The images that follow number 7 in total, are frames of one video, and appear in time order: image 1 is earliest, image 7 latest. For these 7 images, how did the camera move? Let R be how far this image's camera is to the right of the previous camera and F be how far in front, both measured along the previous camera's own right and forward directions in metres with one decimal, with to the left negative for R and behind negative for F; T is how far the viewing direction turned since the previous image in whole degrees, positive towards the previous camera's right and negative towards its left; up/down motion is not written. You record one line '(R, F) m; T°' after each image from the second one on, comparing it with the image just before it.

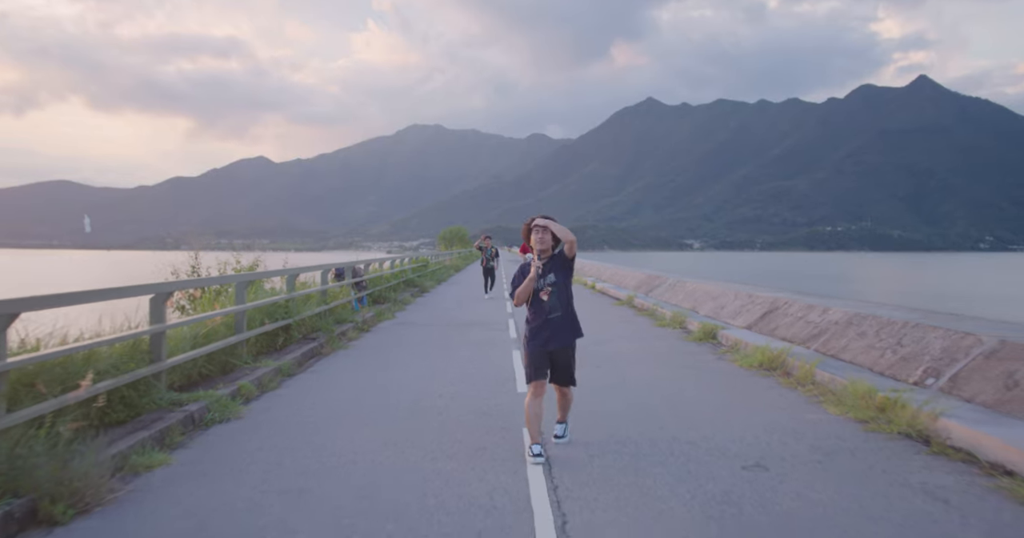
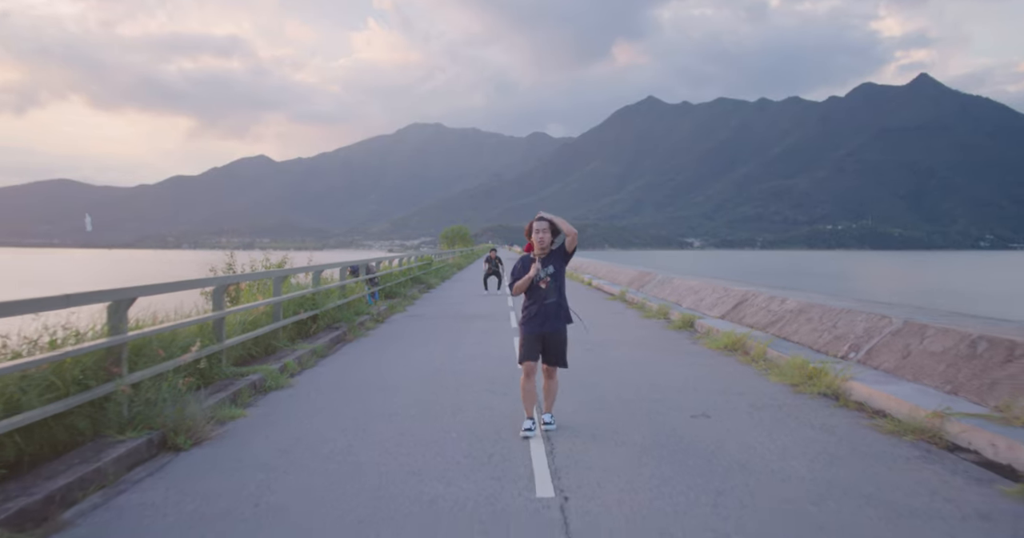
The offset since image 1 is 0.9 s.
(-0.3, +1.1) m; 0°
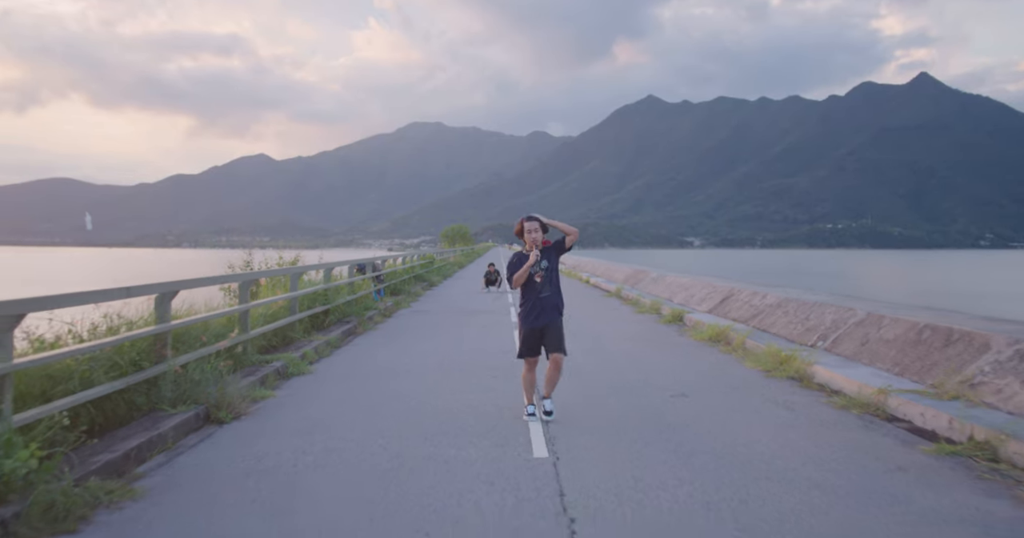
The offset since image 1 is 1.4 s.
(0.0, -0.3) m; 0°
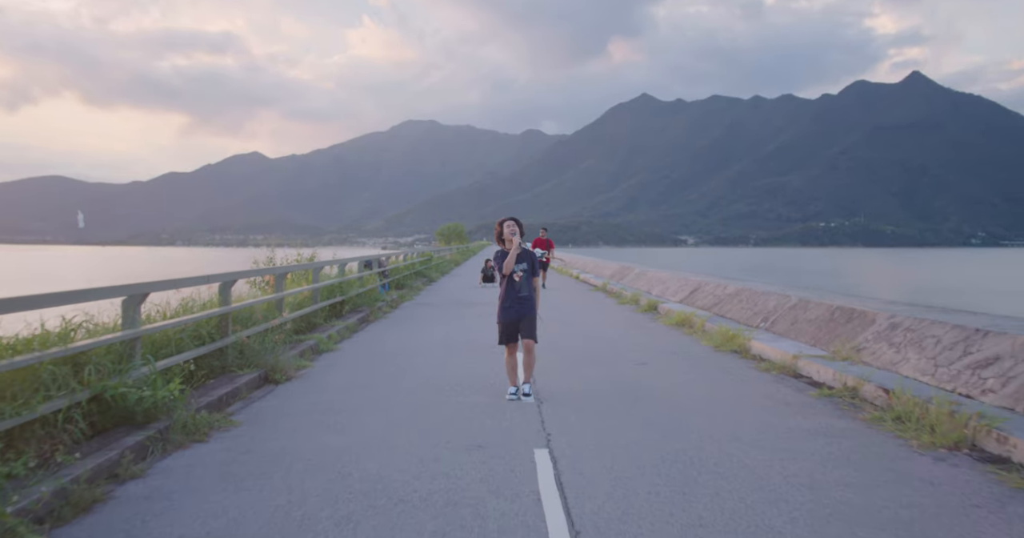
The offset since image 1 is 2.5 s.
(0.0, -0.8) m; +1°
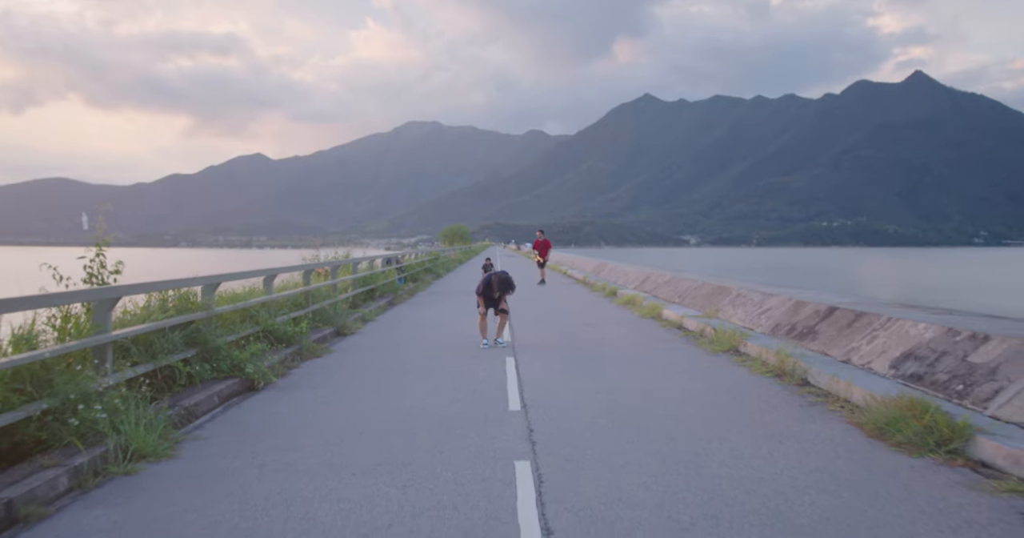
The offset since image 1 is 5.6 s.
(+0.2, -2.1) m; 0°
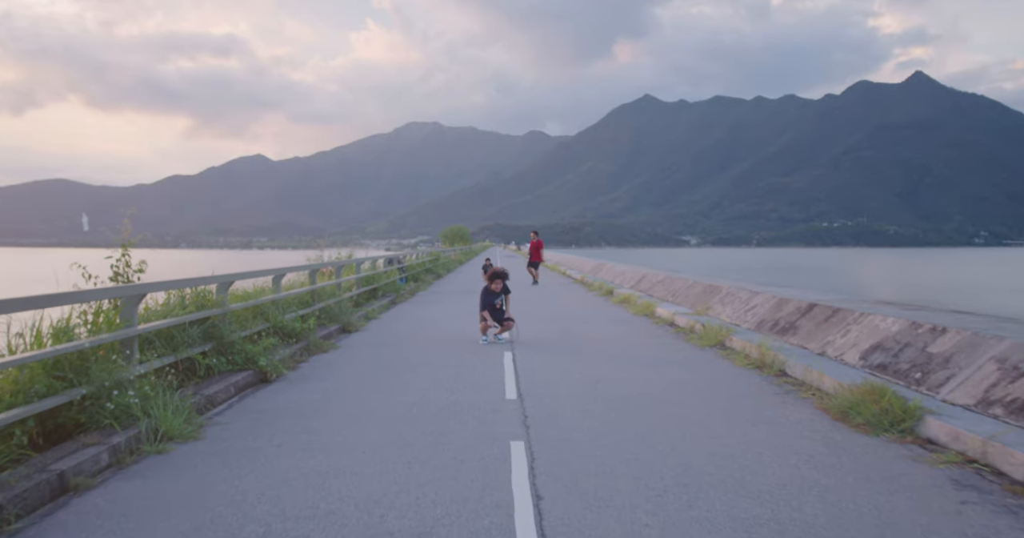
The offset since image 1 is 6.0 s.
(-0.3, +1.7) m; 0°
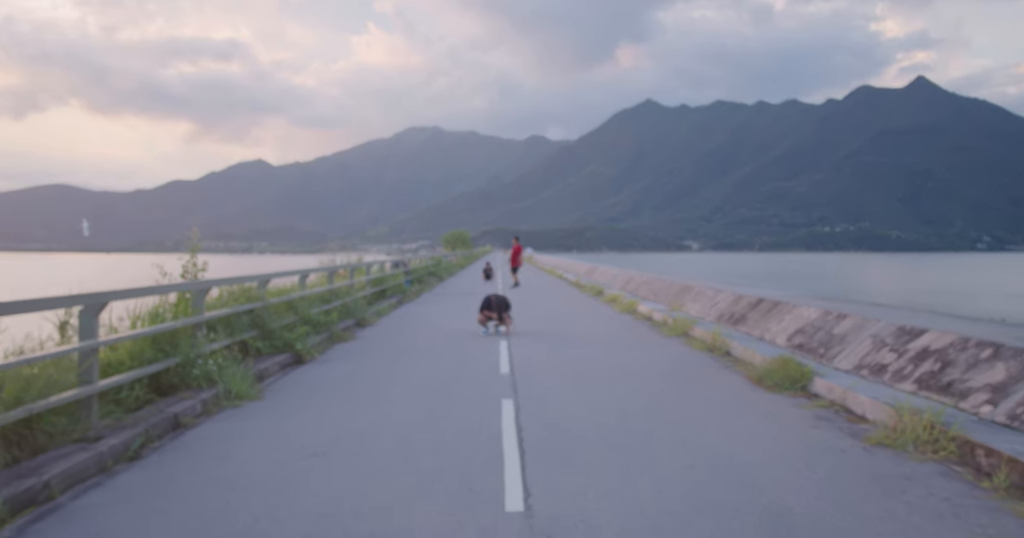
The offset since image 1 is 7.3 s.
(+0.3, -1.3) m; 0°
